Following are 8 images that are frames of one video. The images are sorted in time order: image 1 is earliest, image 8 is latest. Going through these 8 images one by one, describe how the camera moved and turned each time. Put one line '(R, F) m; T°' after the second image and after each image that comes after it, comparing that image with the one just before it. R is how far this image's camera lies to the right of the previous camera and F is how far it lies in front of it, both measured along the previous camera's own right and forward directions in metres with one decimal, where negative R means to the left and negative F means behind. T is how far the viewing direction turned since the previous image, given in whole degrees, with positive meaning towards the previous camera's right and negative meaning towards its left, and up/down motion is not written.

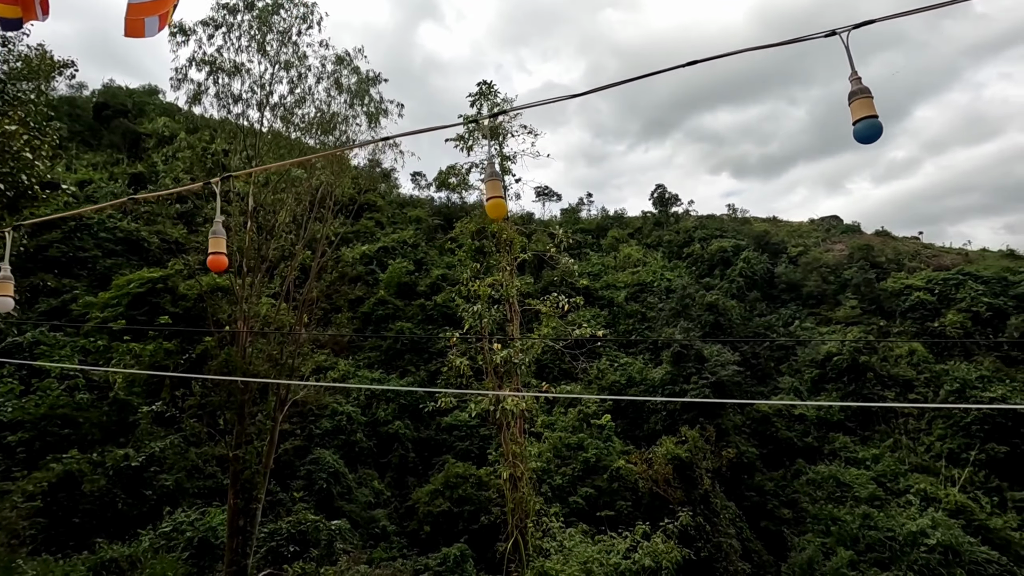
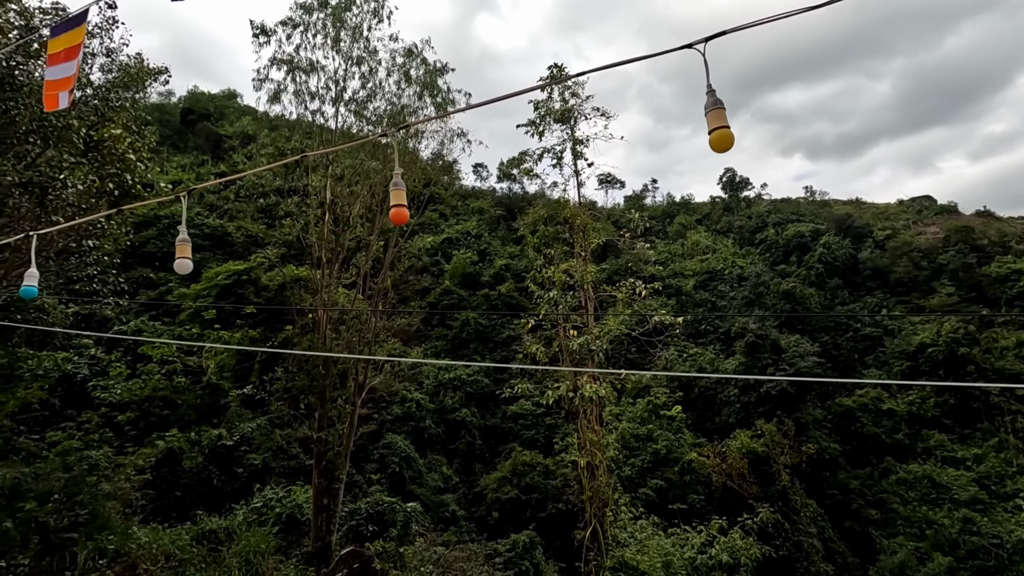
(-0.2, +0.1) m; -6°
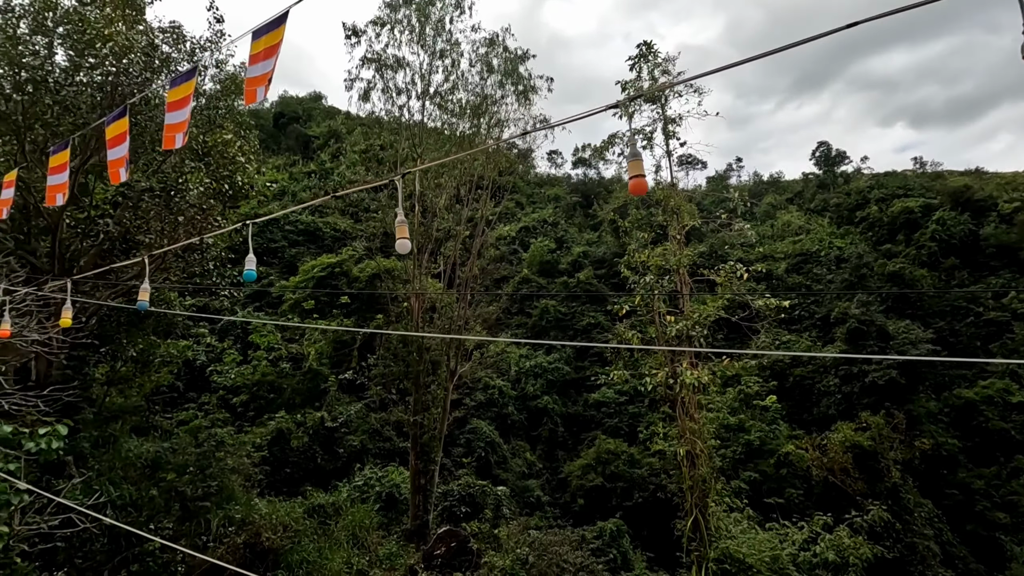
(-0.3, 0.0) m; -8°
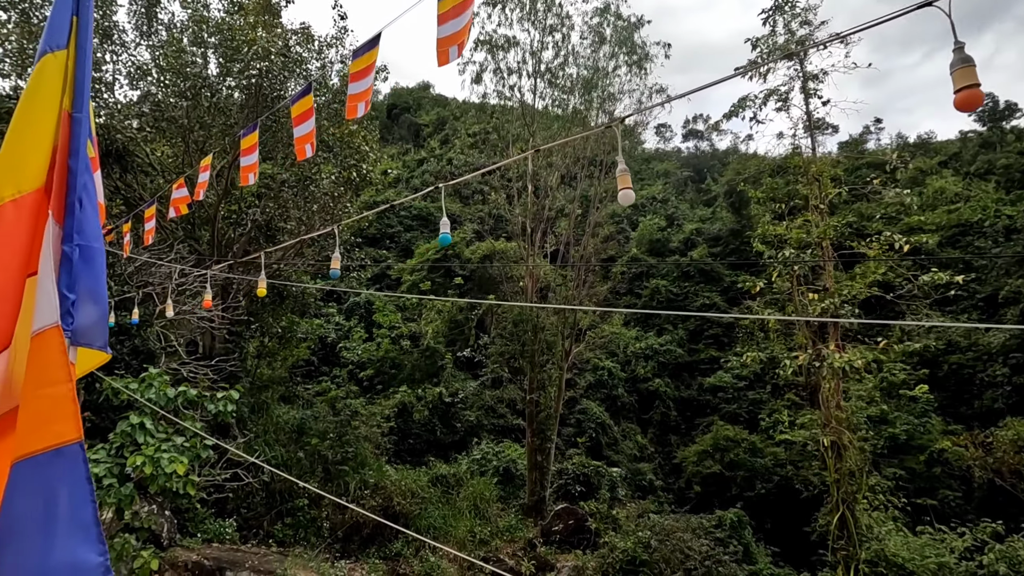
(-0.2, +0.1) m; -11°
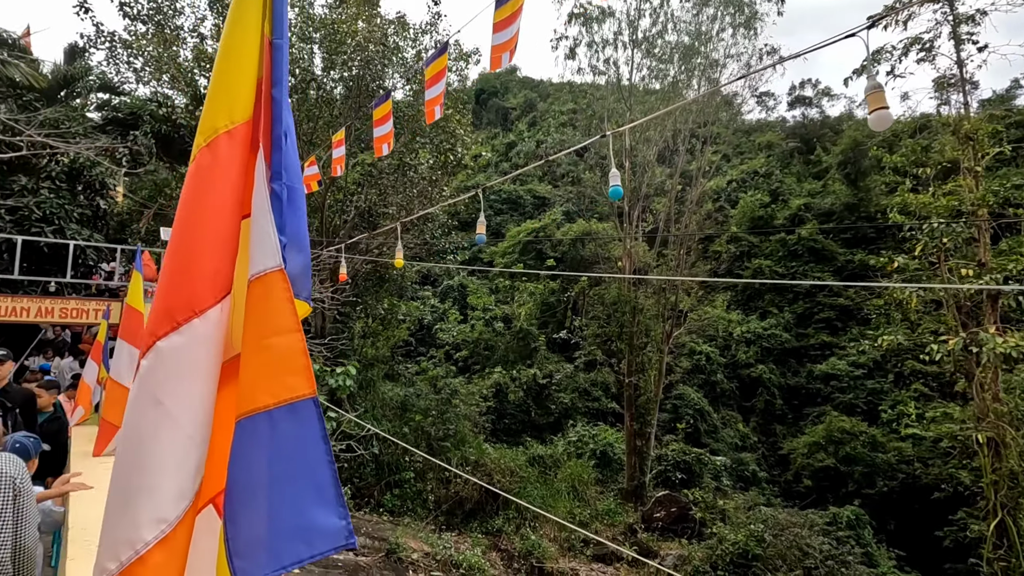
(-0.2, +0.1) m; -9°
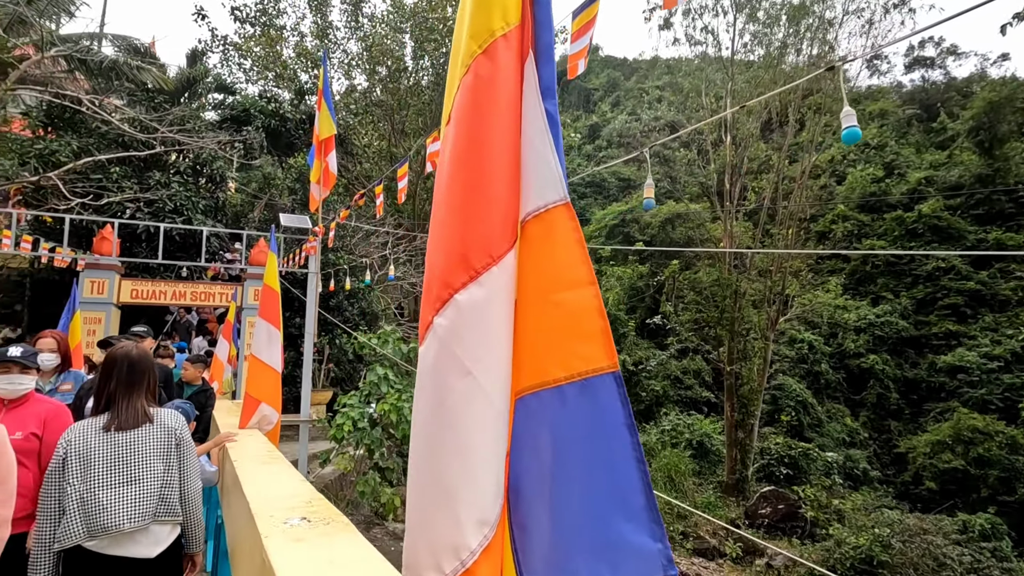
(-0.2, +0.1) m; -9°
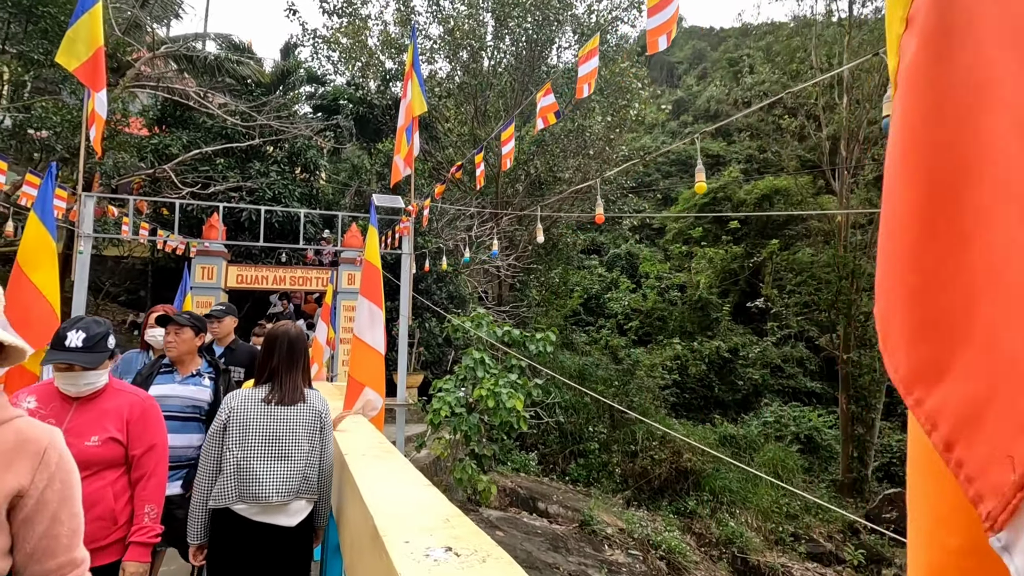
(-0.2, +0.3) m; -8°
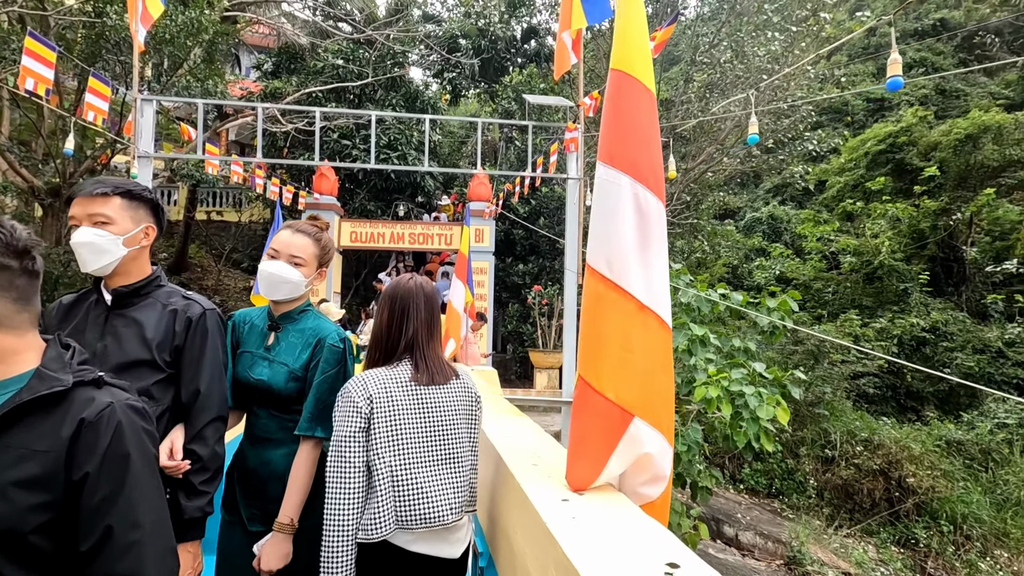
(-0.6, +1.4) m; -11°
